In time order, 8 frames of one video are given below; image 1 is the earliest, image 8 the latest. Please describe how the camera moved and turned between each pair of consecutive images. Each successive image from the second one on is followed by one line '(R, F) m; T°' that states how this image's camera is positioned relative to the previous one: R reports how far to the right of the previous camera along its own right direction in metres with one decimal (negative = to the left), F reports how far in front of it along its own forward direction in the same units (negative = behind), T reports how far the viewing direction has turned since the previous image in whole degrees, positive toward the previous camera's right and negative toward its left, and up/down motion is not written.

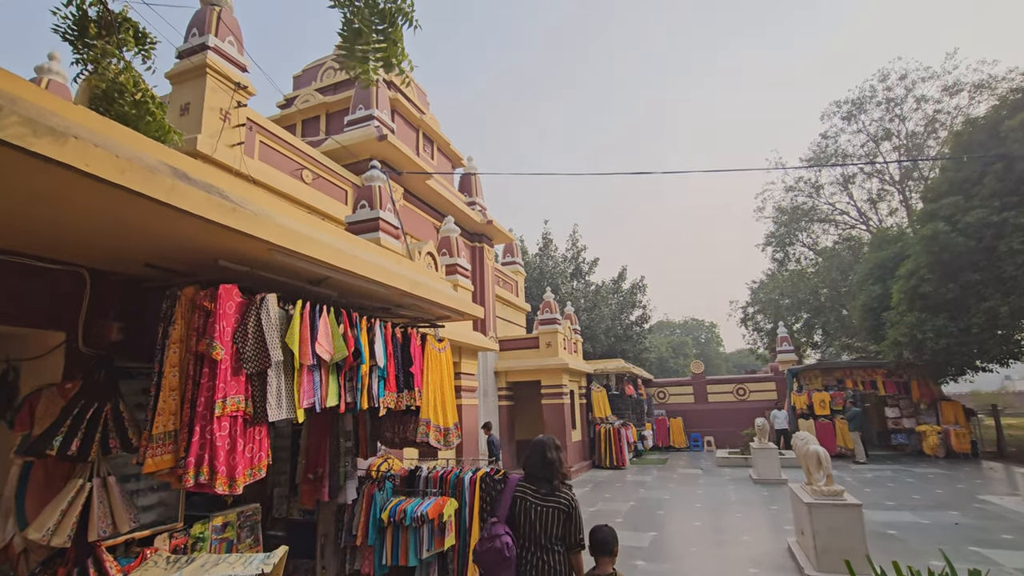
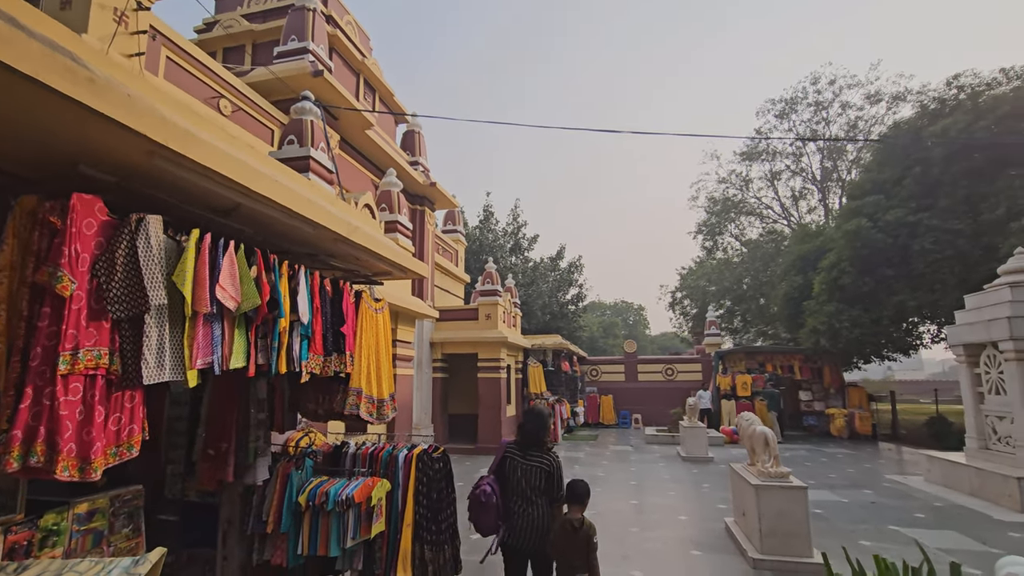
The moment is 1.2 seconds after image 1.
(-0.1, +0.5) m; +7°
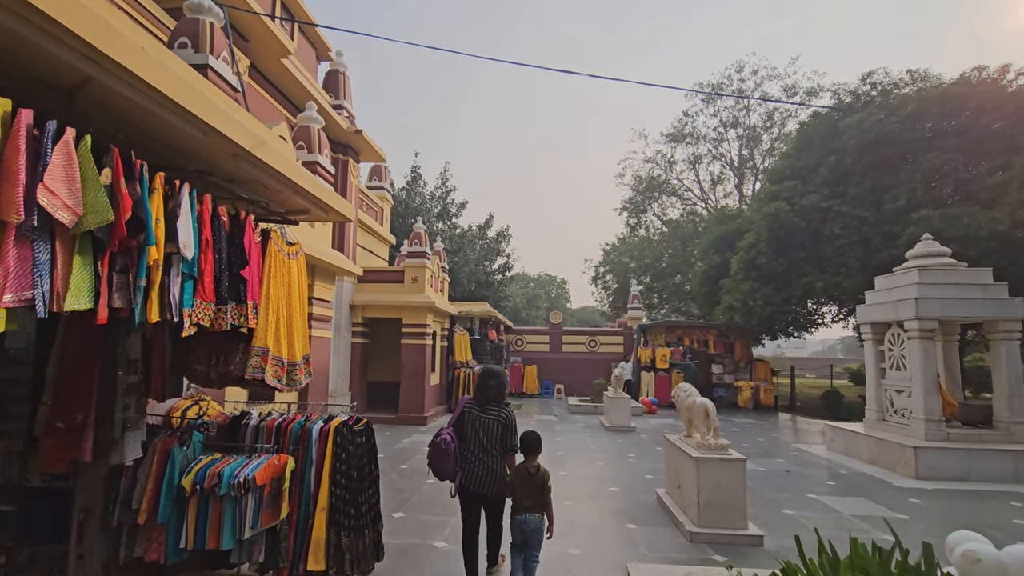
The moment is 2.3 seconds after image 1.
(-0.1, +0.5) m; +9°
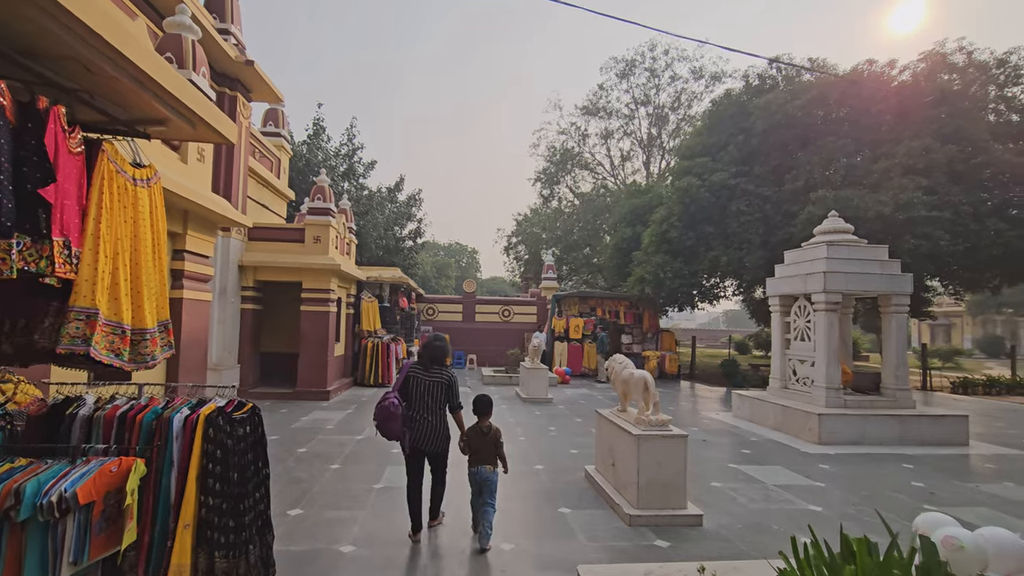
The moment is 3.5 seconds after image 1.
(-0.1, +0.7) m; +10°
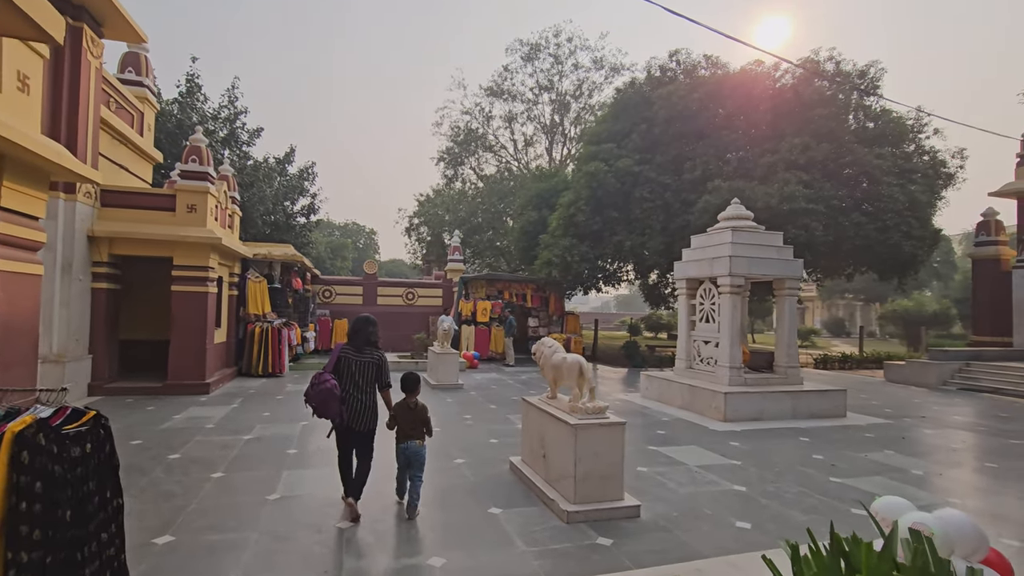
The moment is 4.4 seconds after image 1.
(-0.2, +0.5) m; +11°
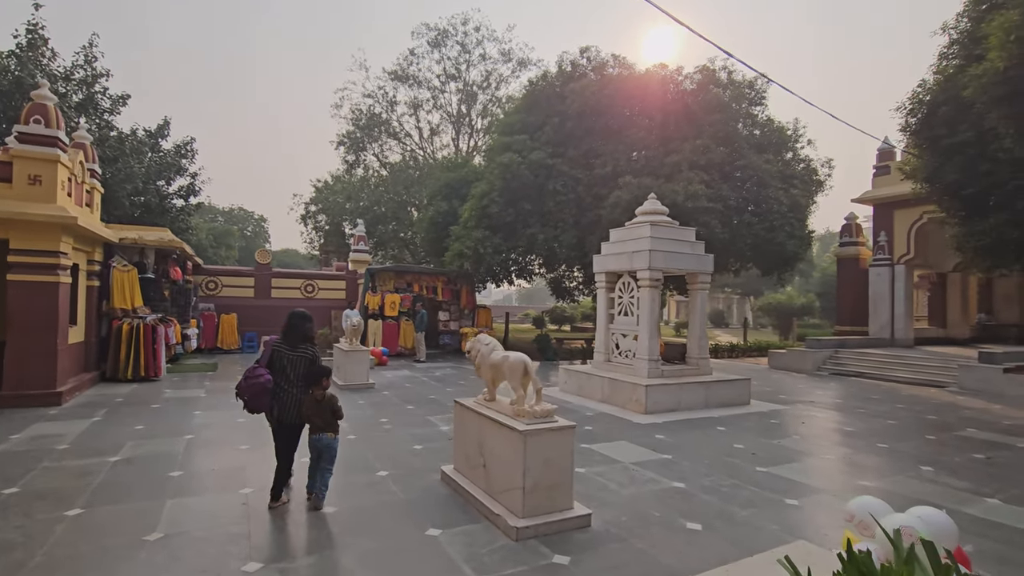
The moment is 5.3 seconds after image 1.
(-0.3, +0.4) m; +11°
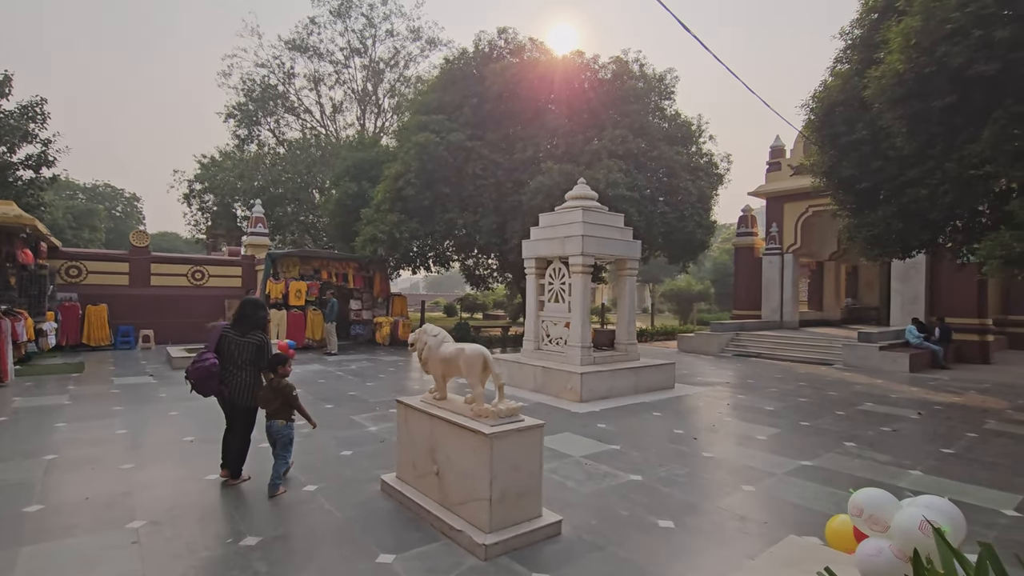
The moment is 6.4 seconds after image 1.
(-0.3, +0.5) m; +10°
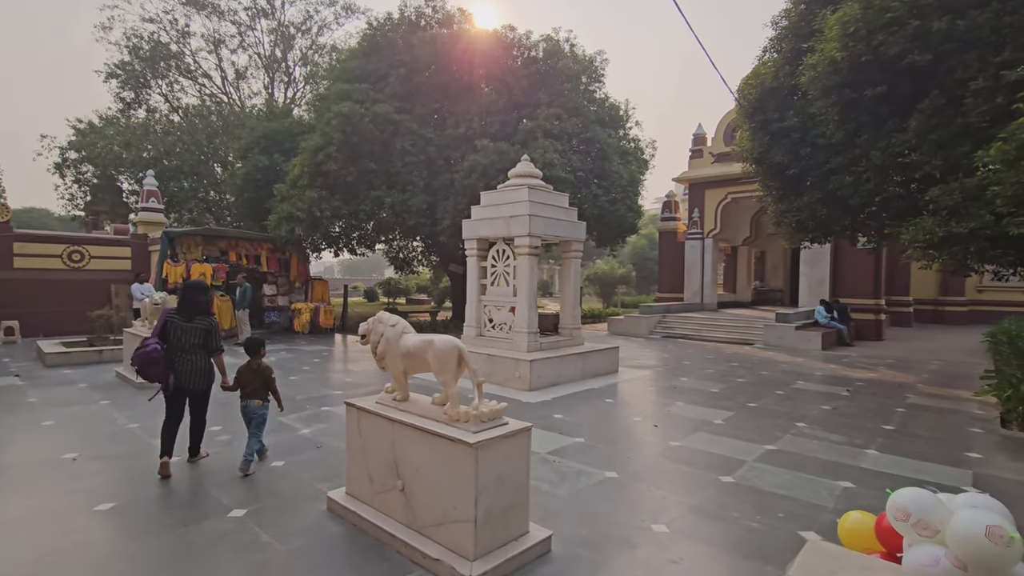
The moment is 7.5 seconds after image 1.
(-0.3, +0.5) m; +9°
